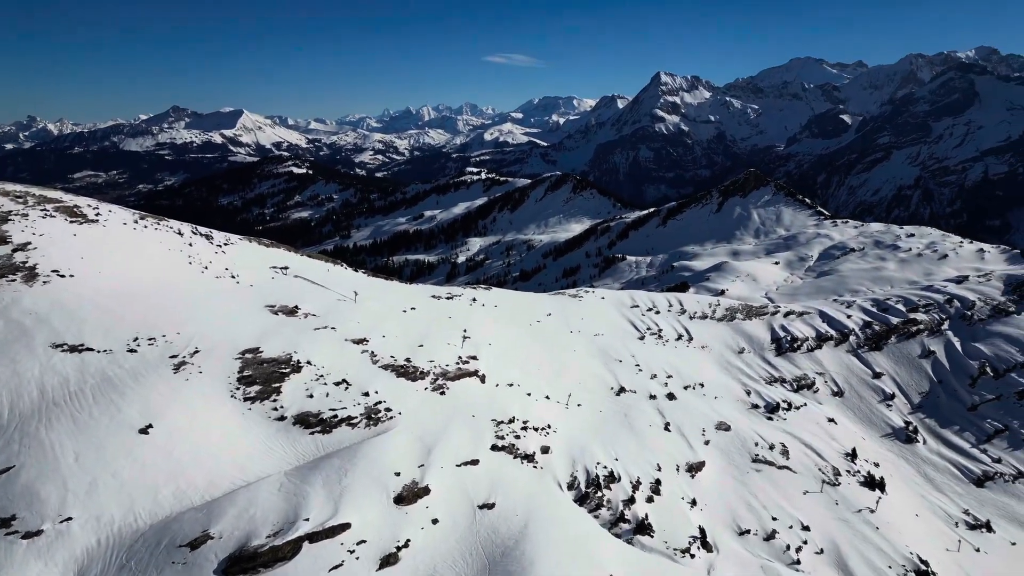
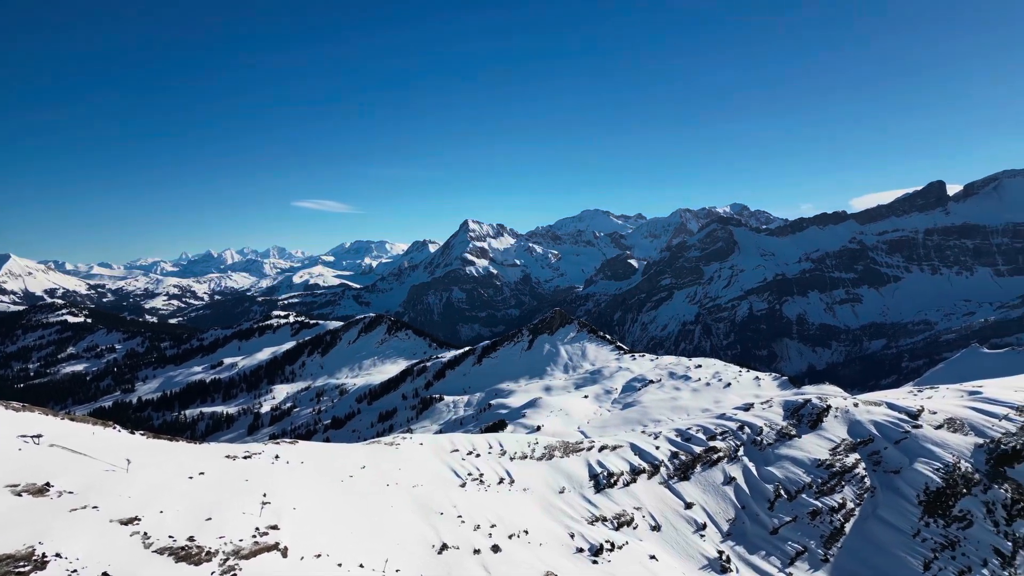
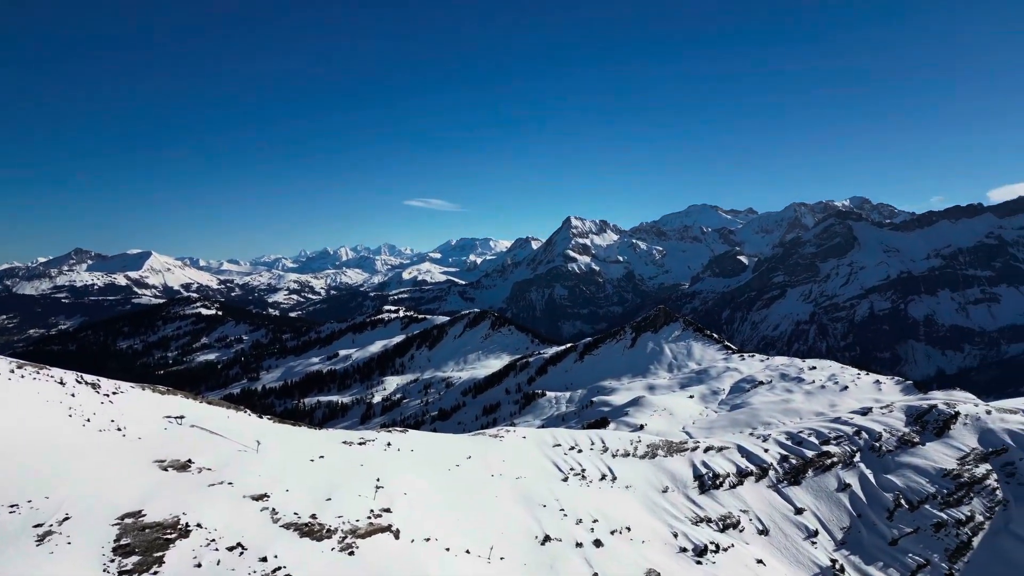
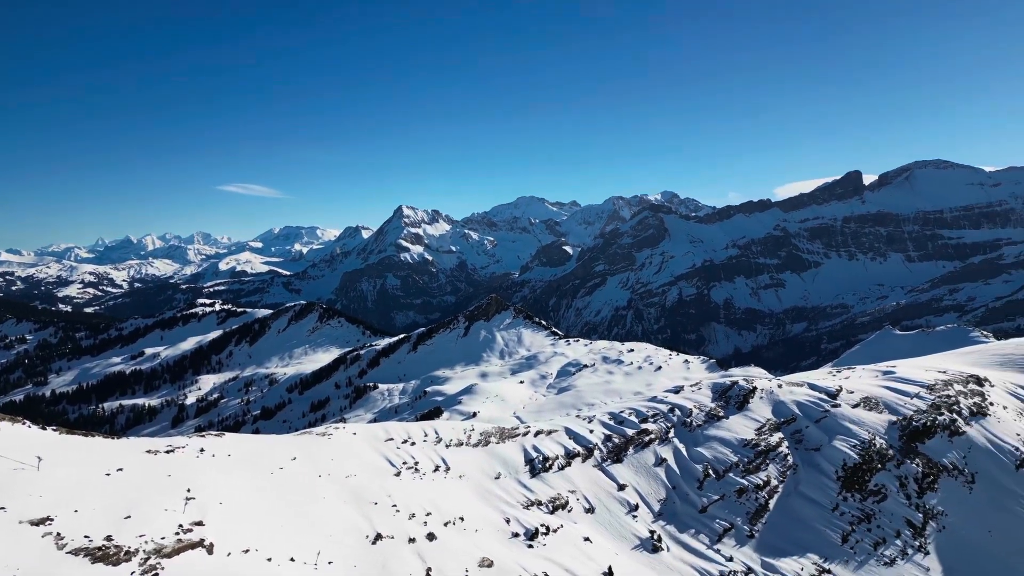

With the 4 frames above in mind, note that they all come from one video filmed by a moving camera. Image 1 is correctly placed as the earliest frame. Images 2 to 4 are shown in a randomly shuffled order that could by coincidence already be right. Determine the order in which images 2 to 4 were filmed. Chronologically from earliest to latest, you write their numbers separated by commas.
3, 2, 4
